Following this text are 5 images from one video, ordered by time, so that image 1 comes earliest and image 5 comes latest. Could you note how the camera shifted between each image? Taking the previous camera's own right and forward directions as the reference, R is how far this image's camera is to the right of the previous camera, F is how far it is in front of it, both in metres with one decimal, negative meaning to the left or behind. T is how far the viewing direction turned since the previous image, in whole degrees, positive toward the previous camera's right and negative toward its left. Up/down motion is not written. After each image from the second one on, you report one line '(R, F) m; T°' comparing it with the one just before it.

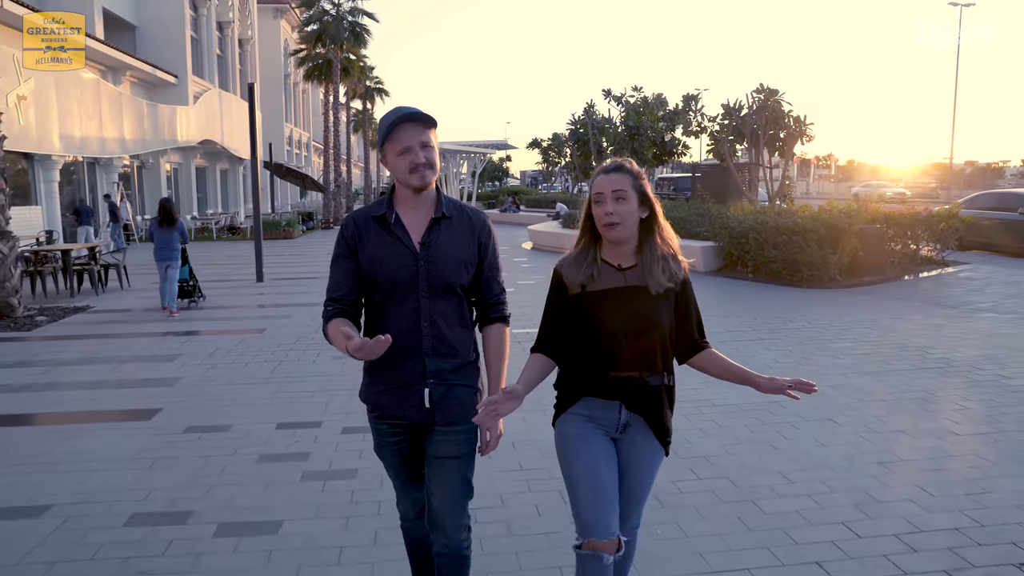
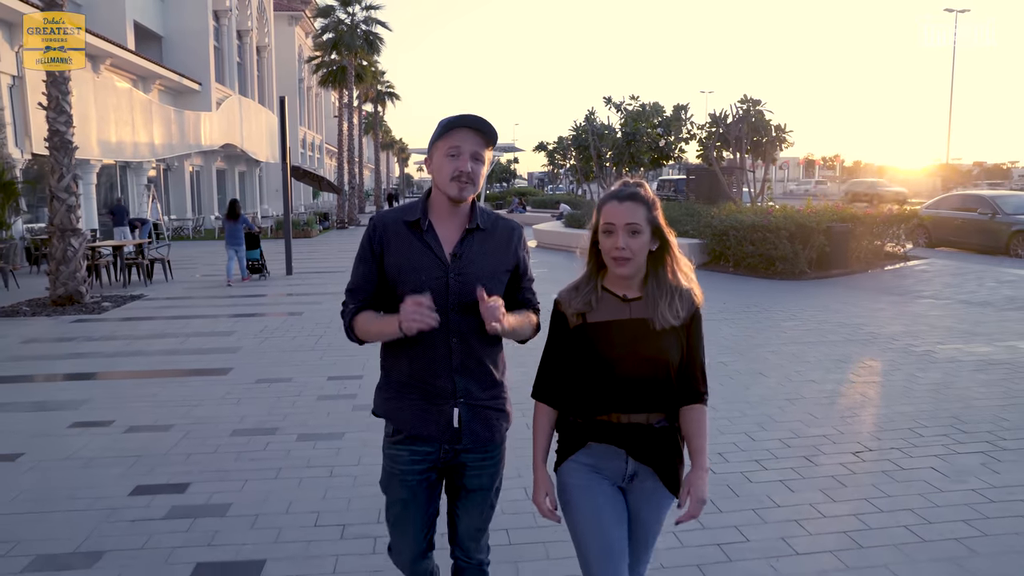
(+0.1, -1.7) m; -1°
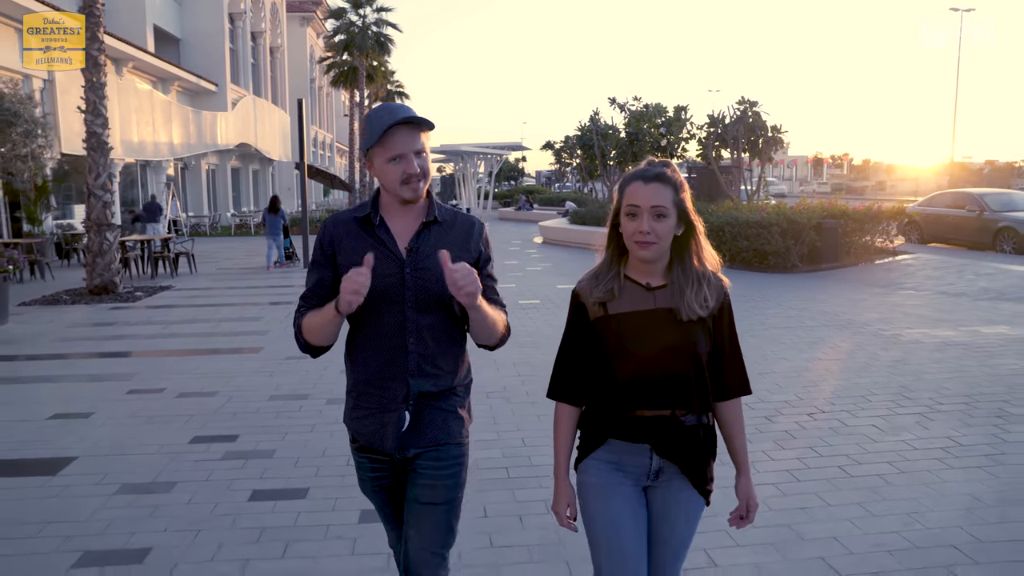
(+0.1, -0.9) m; -1°
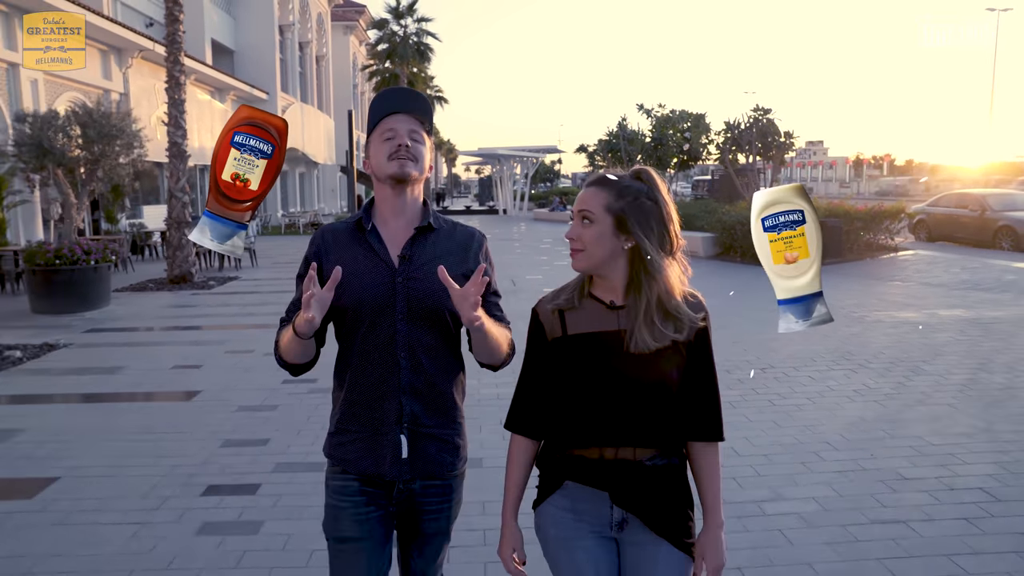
(+0.2, -1.8) m; -3°
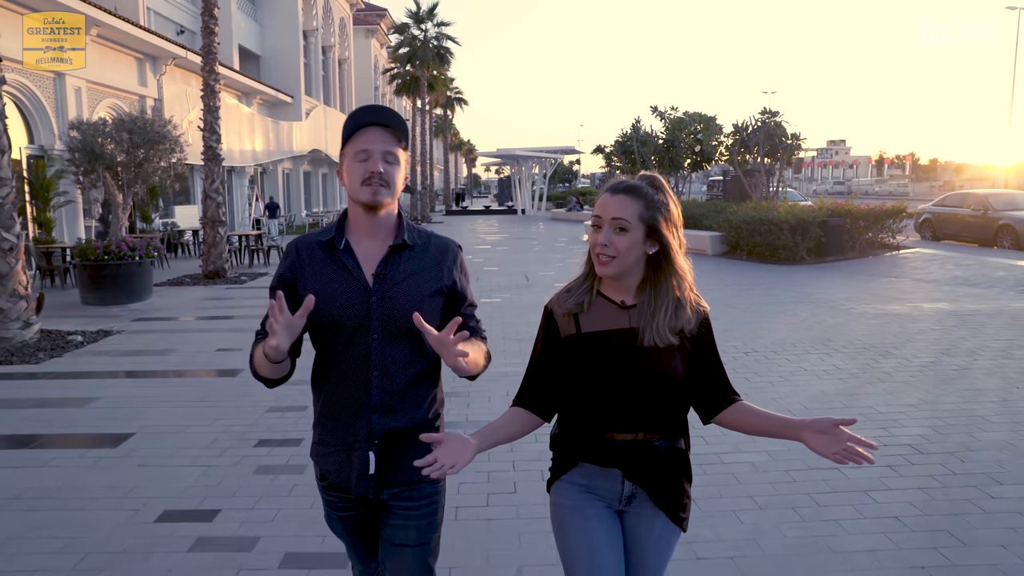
(+0.1, -0.9) m; -1°
